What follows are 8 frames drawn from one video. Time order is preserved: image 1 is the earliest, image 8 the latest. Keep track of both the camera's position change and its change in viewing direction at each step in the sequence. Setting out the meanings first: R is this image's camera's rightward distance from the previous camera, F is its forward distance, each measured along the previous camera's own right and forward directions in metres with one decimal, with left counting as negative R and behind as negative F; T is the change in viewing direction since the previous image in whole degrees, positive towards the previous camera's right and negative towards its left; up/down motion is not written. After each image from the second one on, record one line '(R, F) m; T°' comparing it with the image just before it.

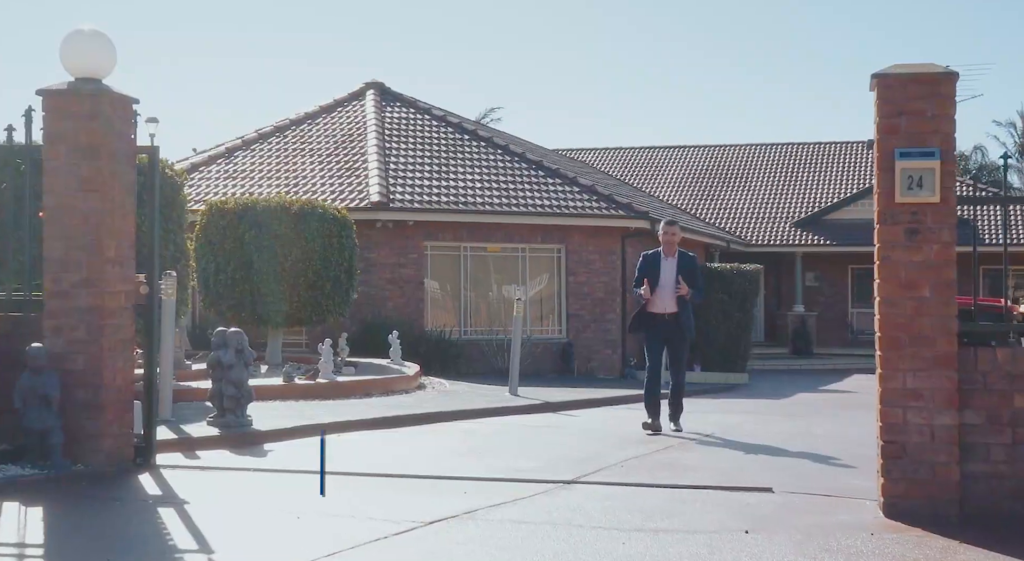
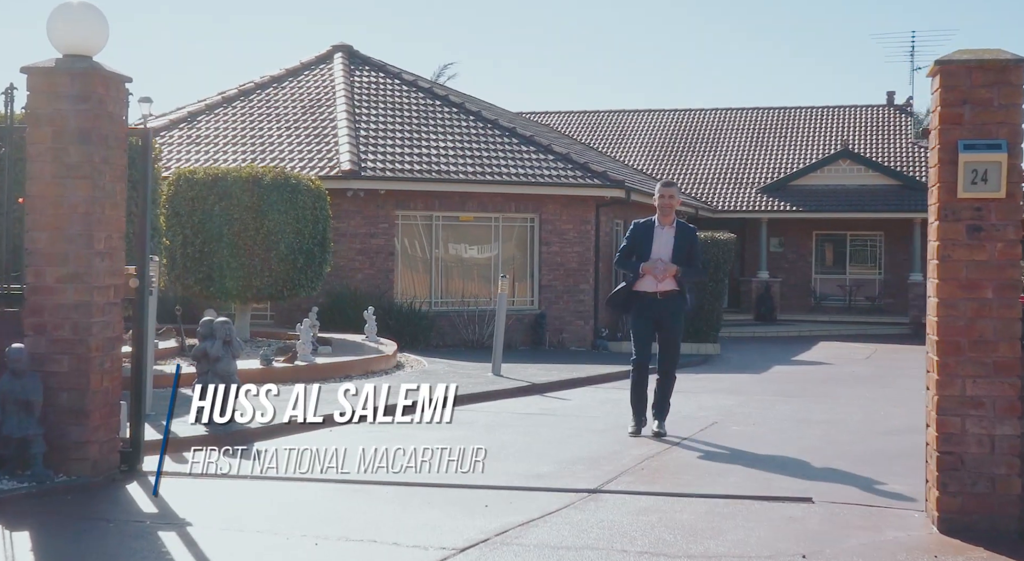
(-0.4, +0.6) m; +2°
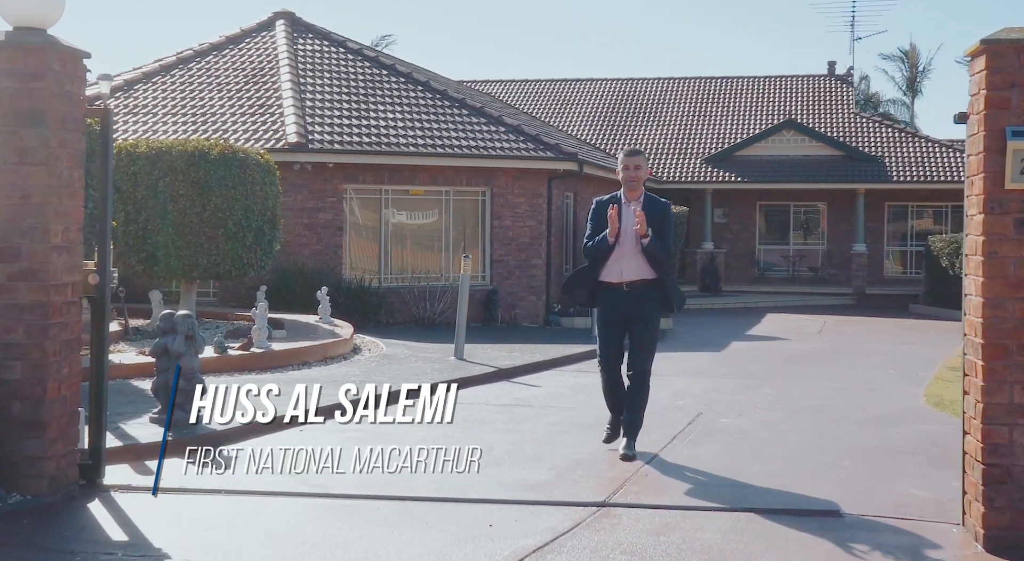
(-0.3, +0.6) m; +3°
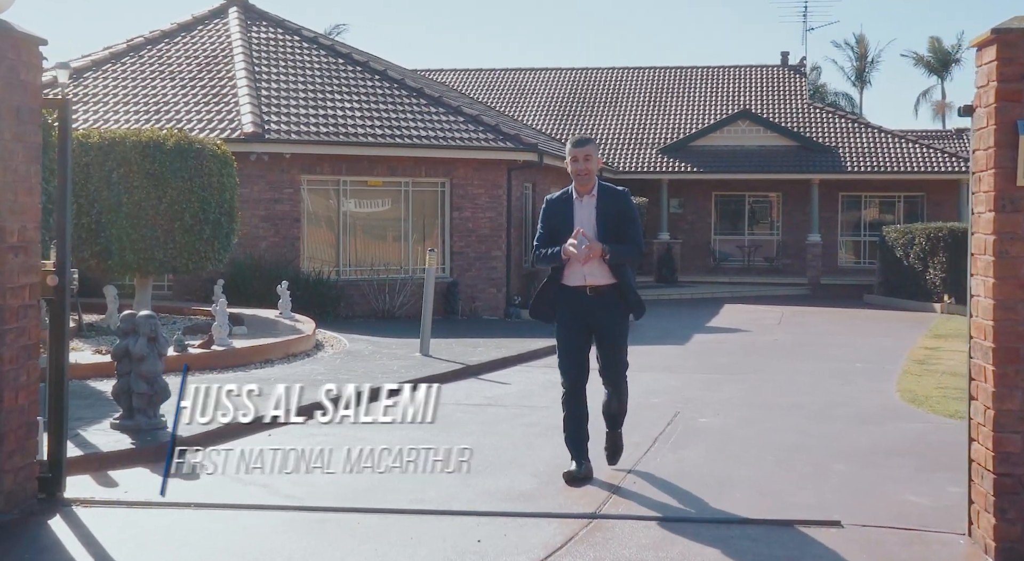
(-0.2, +0.3) m; +2°
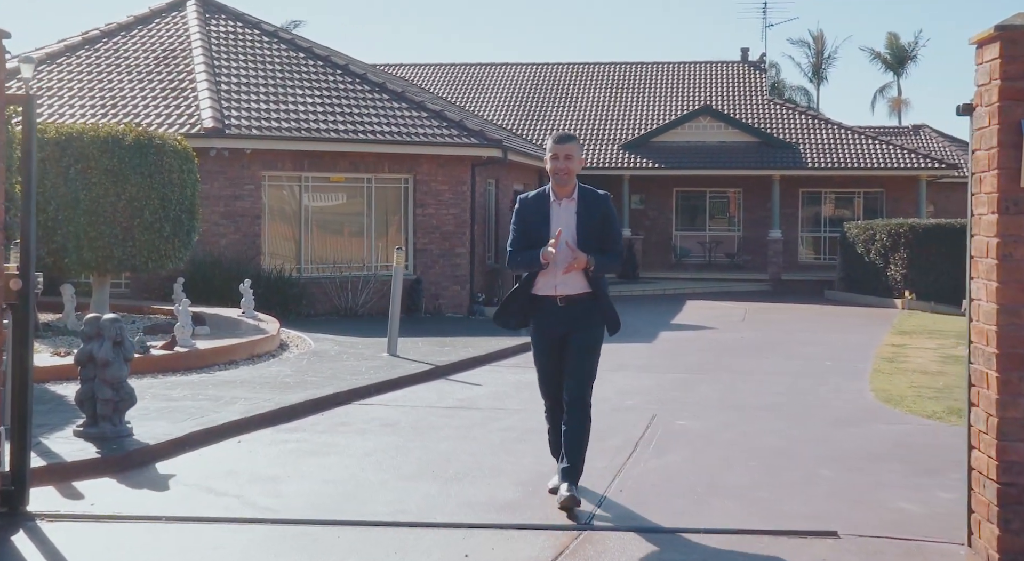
(-0.1, +0.2) m; +2°
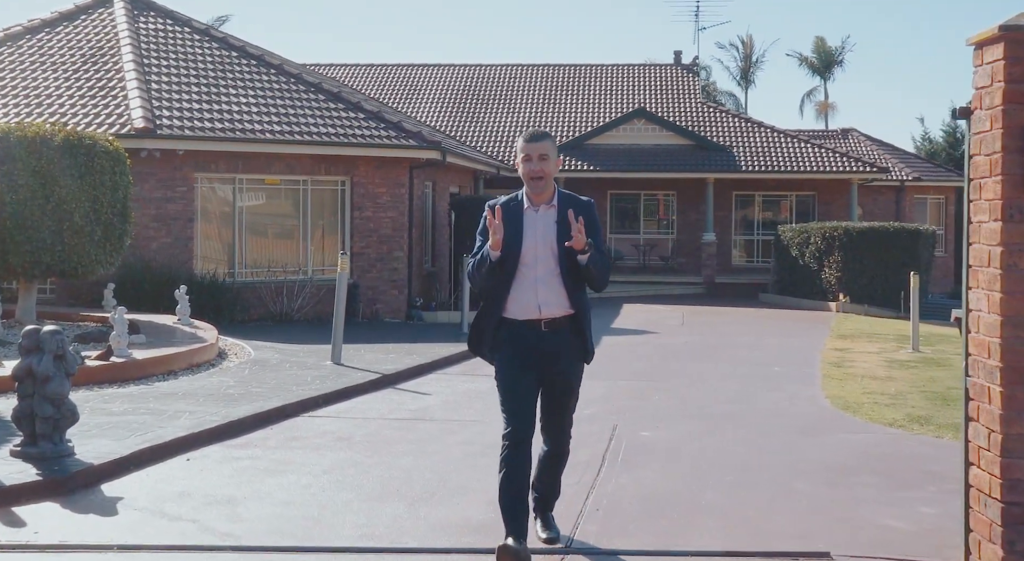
(-0.2, +0.4) m; +3°
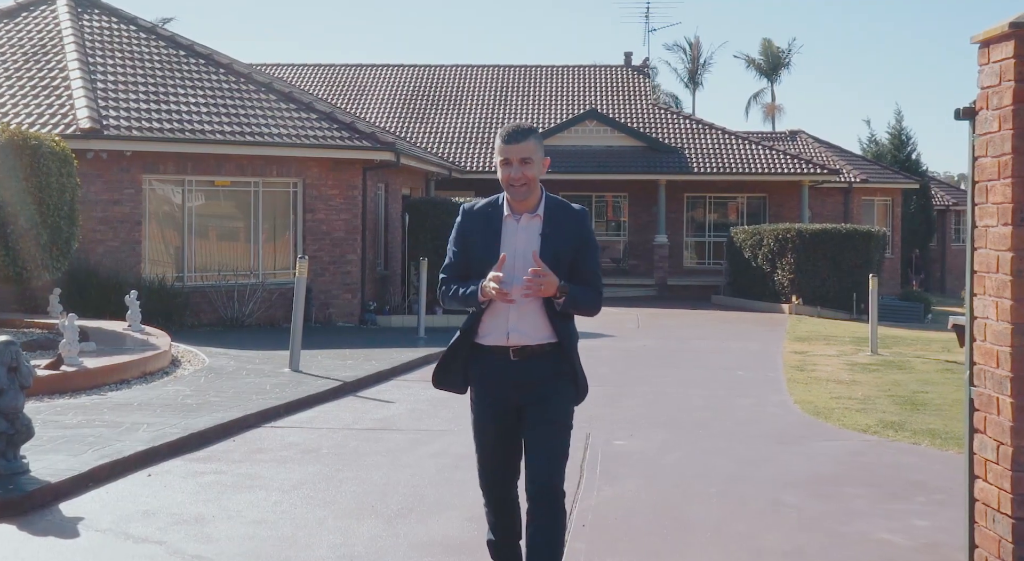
(-0.2, +0.3) m; +2°
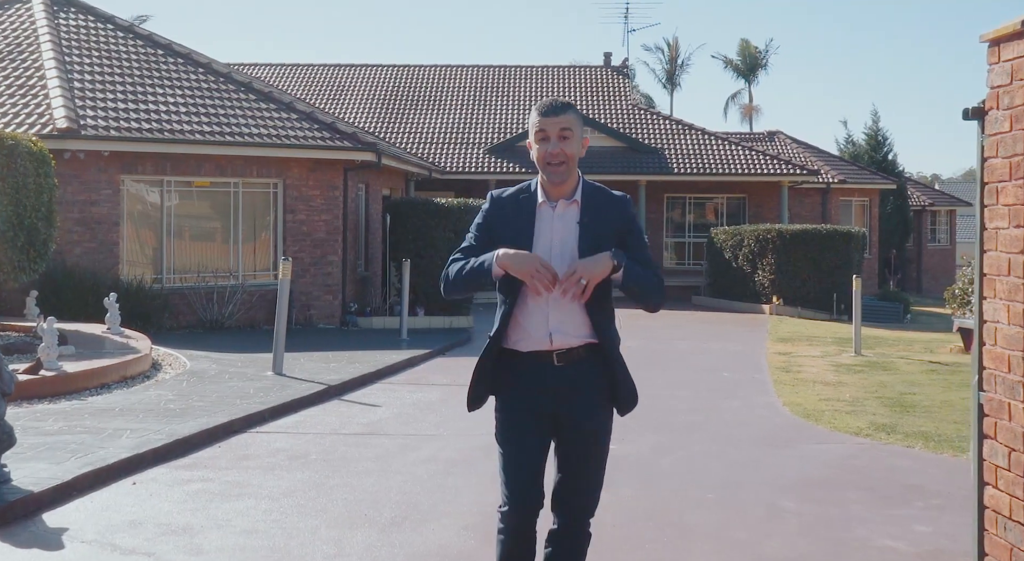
(-0.1, +0.1) m; +1°
